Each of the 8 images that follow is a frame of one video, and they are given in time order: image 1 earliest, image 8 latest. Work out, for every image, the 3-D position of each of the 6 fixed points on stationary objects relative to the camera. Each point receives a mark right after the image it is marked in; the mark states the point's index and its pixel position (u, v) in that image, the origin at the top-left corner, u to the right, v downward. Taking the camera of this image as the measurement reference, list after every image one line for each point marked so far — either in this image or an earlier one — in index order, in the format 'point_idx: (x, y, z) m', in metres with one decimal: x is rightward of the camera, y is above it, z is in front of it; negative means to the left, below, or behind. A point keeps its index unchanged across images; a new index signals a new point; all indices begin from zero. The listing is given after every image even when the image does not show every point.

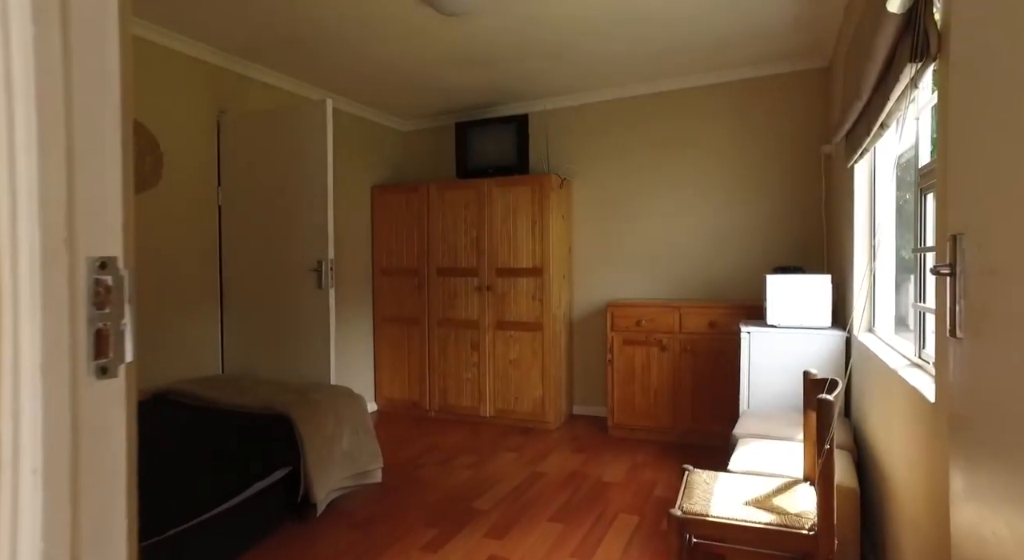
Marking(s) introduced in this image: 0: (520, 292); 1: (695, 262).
0: (+0.1, -0.1, +4.2) m
1: (+1.2, +0.1, +4.1) m
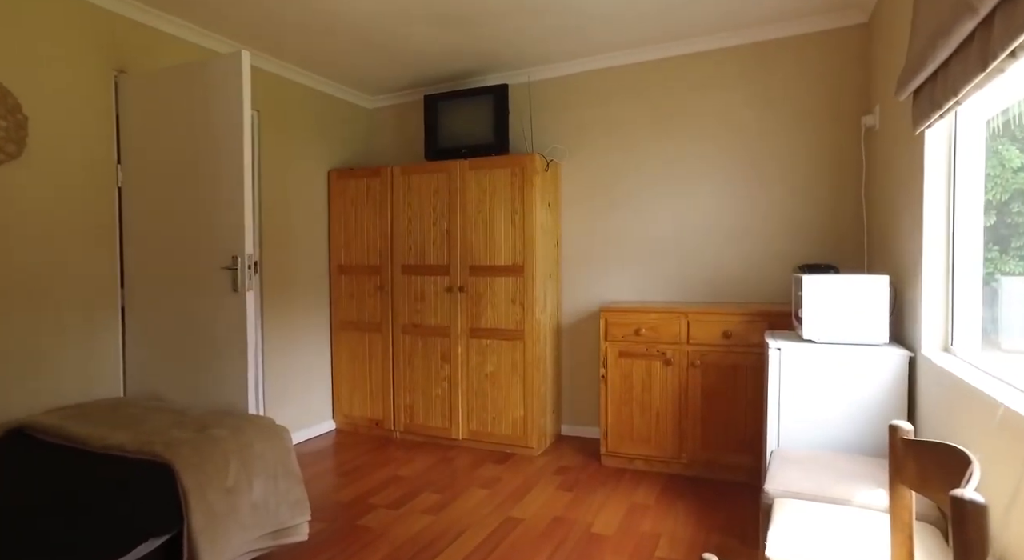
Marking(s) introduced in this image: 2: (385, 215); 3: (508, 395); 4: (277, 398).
0: (-0.1, -0.1, +3.5) m
1: (+1.1, +0.1, +3.4) m
2: (-0.8, +0.4, +3.9) m
3: (0.0, -0.7, +3.5) m
4: (-1.4, -0.7, +3.7) m
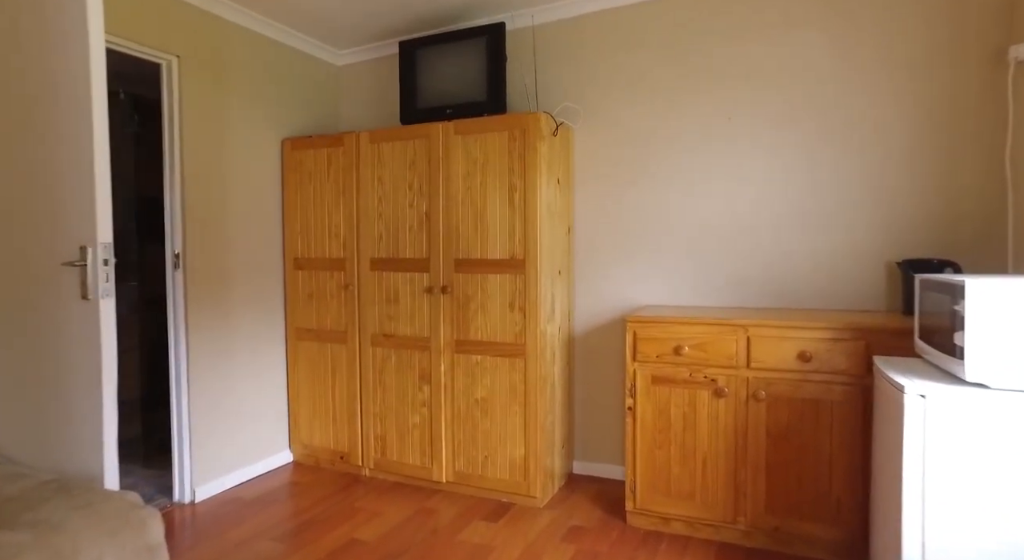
0: (-0.1, -0.1, +2.7) m
1: (+1.1, +0.1, +2.6) m
2: (-0.8, +0.4, +3.1) m
3: (0.0, -0.7, +2.7) m
4: (-1.4, -0.7, +2.9) m
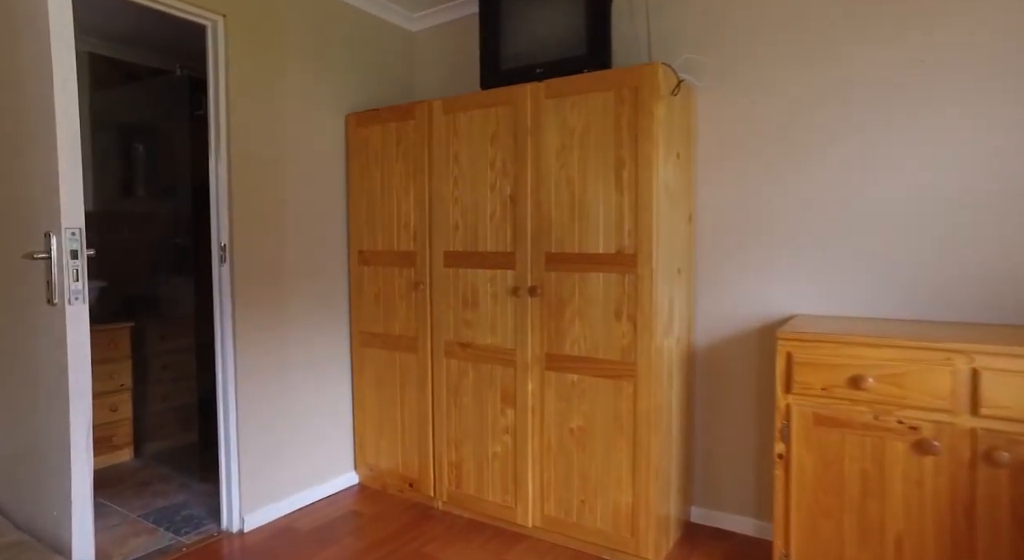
0: (+0.3, -0.1, +2.2) m
1: (+1.4, +0.1, +1.9) m
2: (-0.4, +0.4, +2.6) m
3: (+0.3, -0.7, +2.1) m
4: (-1.0, -0.7, +2.5) m
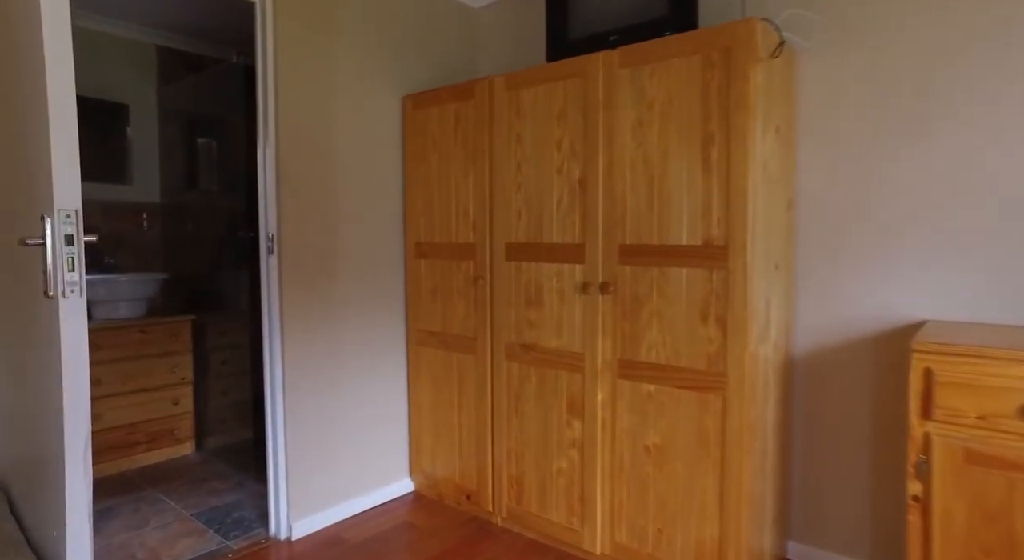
0: (+0.5, -0.1, +1.9) m
1: (+1.6, +0.1, +1.4) m
2: (-0.1, +0.5, +2.4) m
3: (+0.5, -0.7, +1.9) m
4: (-0.8, -0.7, +2.4) m
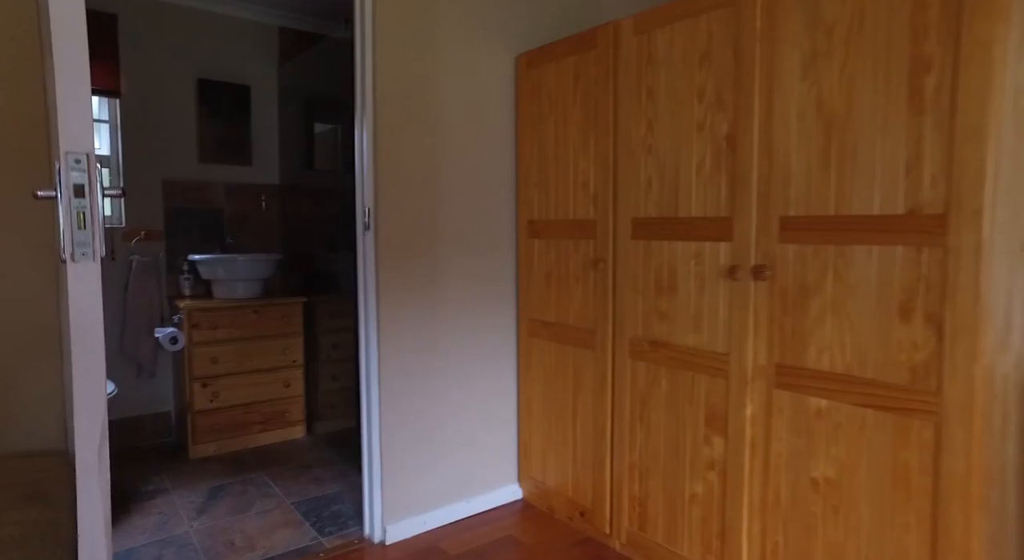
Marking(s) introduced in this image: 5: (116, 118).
0: (+0.8, 0.0, +1.4) m
1: (+1.8, +0.1, +0.7) m
2: (+0.3, +0.5, +2.0) m
3: (+0.8, -0.6, +1.4) m
4: (-0.4, -0.6, +2.2) m
5: (-2.0, +0.8, +3.1) m
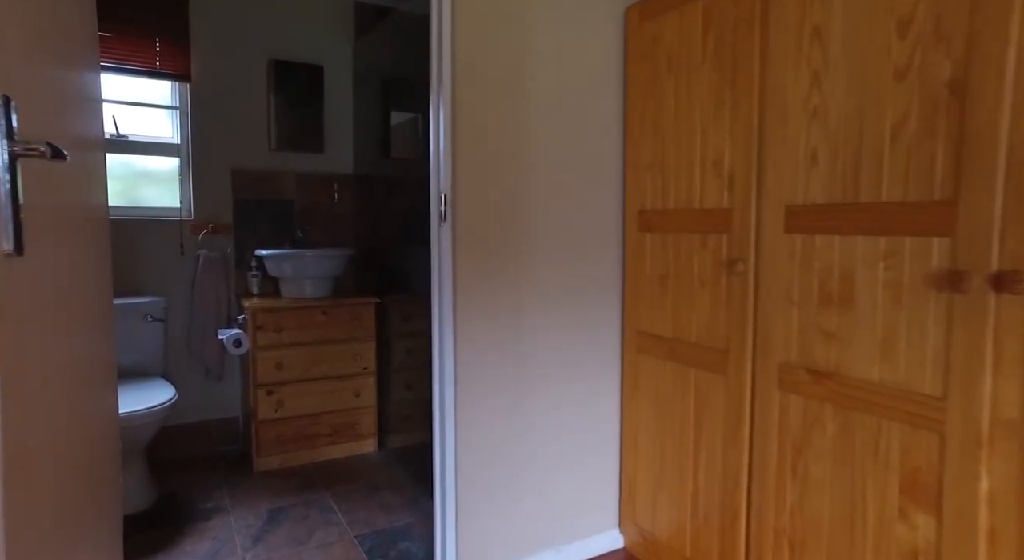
0: (+1.0, 0.0, +0.9) m
1: (+1.9, +0.1, +0.1) m
2: (+0.6, +0.5, +1.5) m
3: (+1.0, -0.6, +0.9) m
4: (-0.1, -0.6, +1.8) m
5: (-1.5, +0.8, +2.9) m
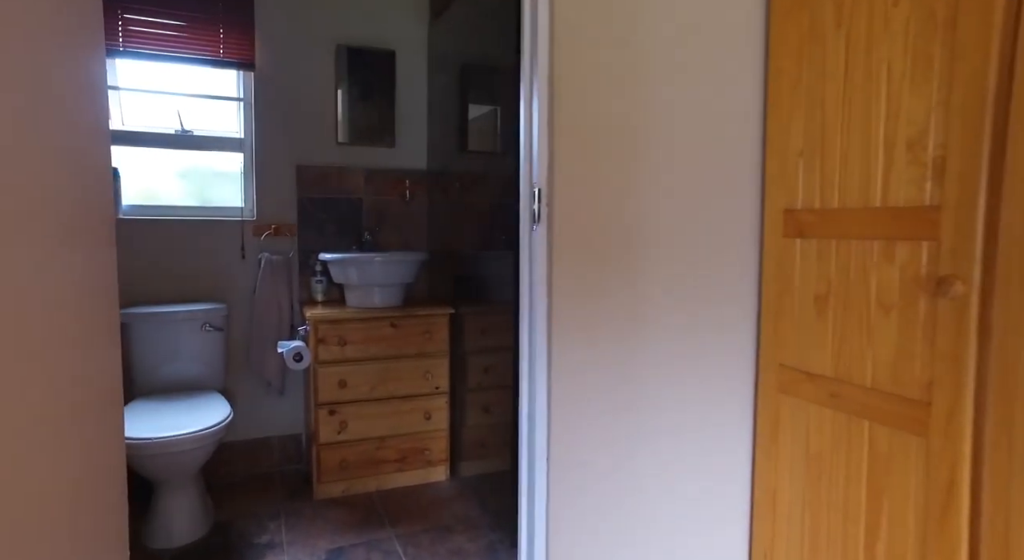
0: (+1.1, -0.1, +0.4) m
1: (+1.9, 0.0, -0.5) m
2: (+0.8, +0.4, +1.1) m
3: (+1.1, -0.7, +0.3) m
4: (+0.2, -0.7, +1.4) m
5: (-1.1, +0.8, +2.7) m
